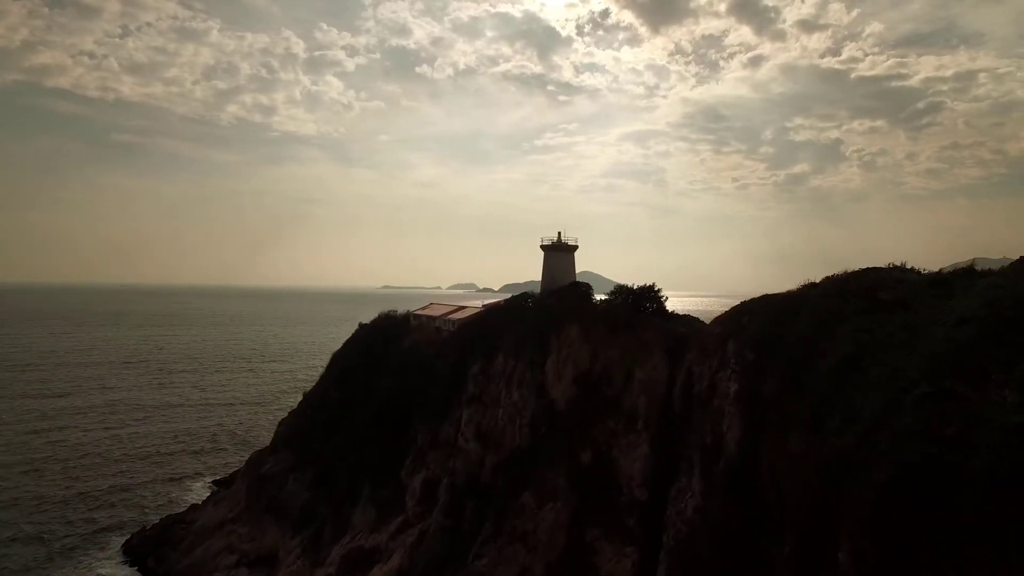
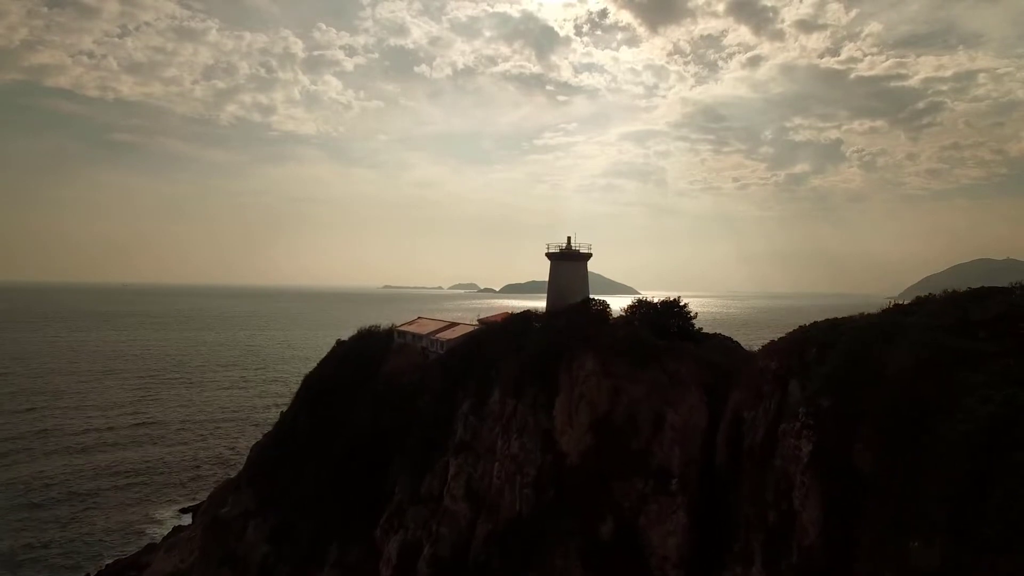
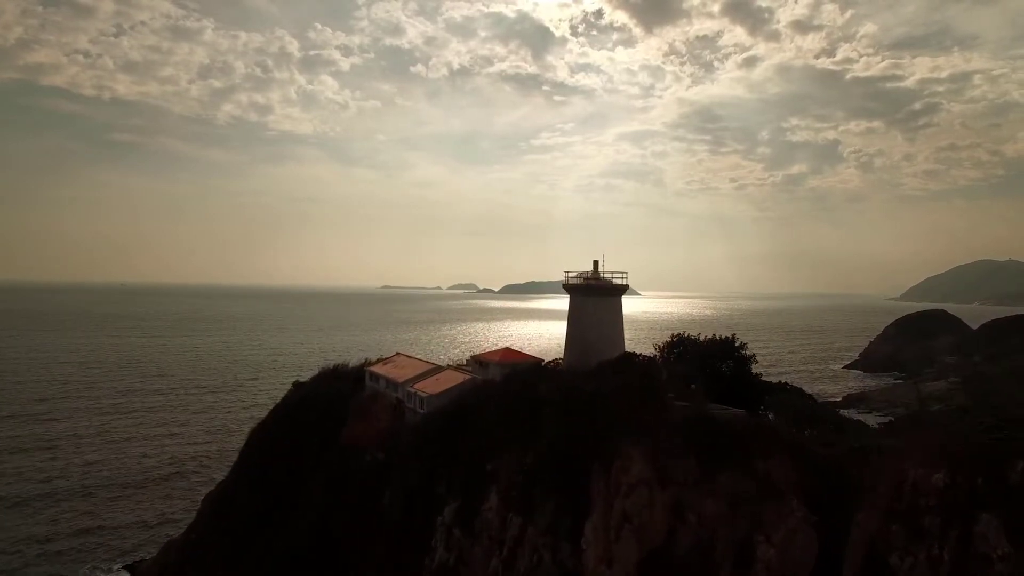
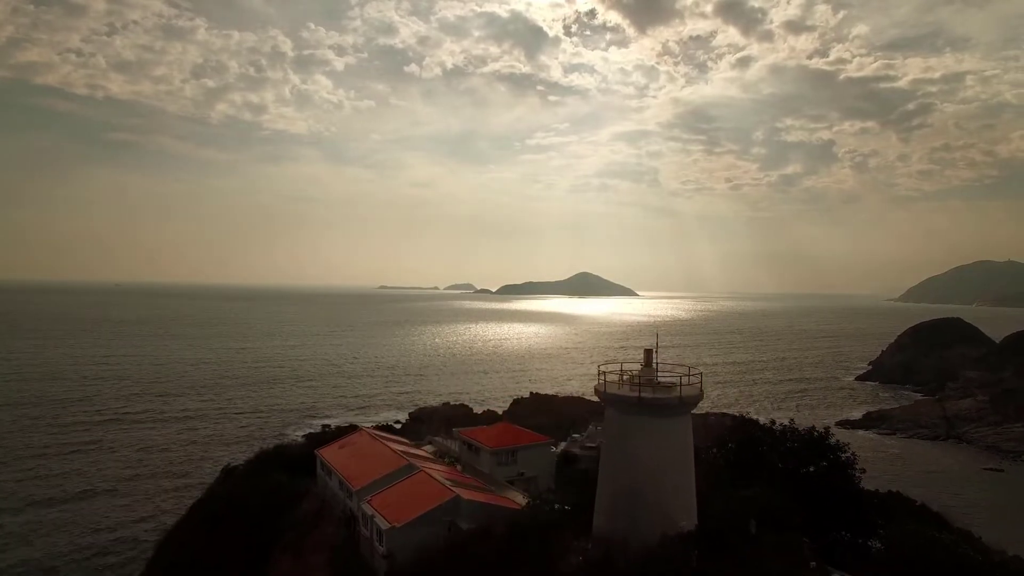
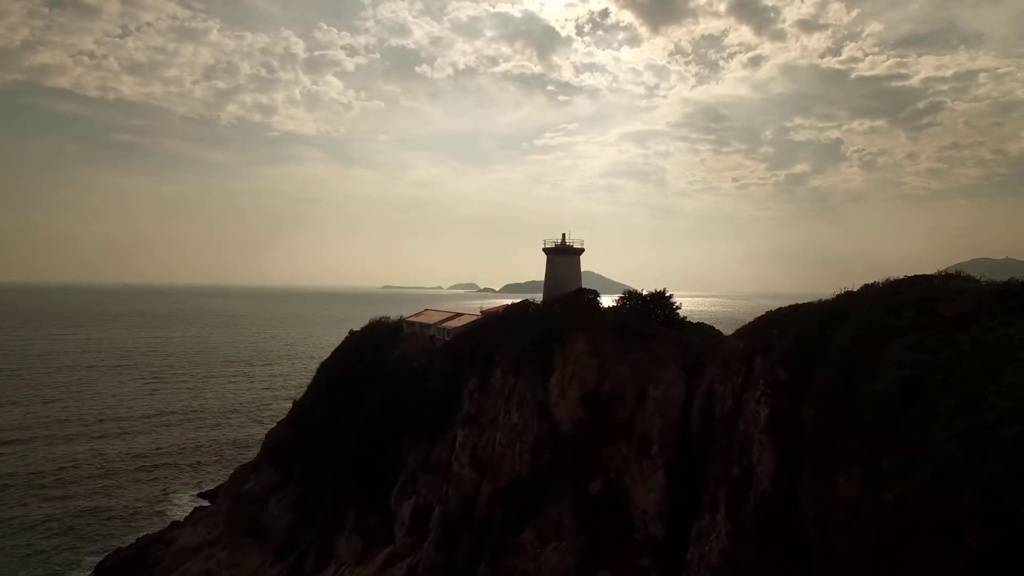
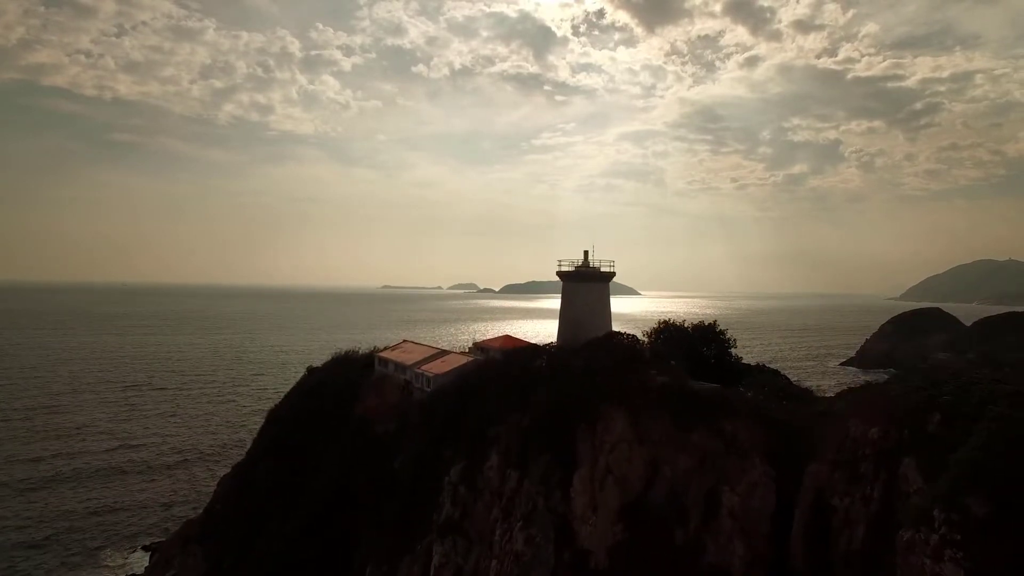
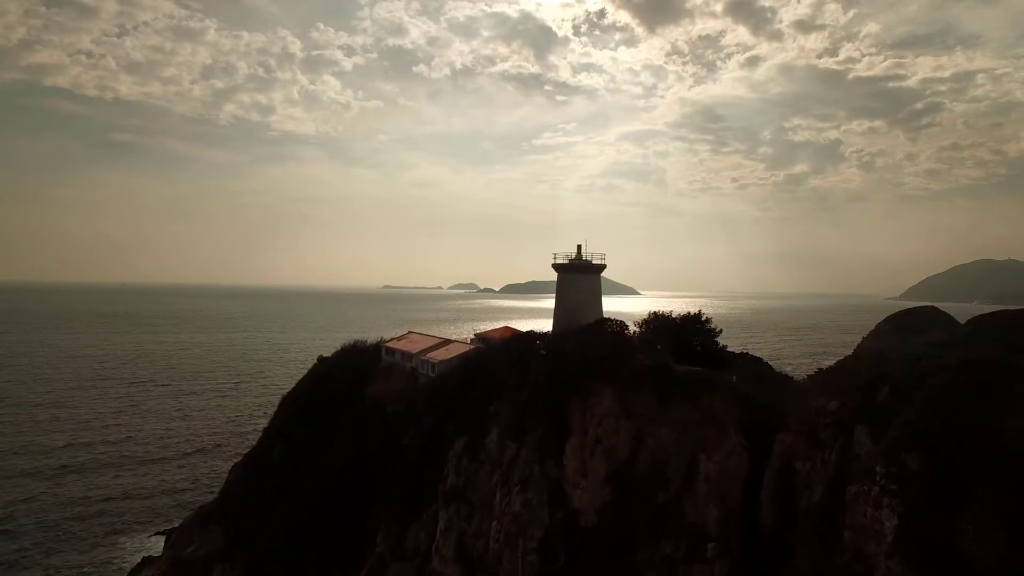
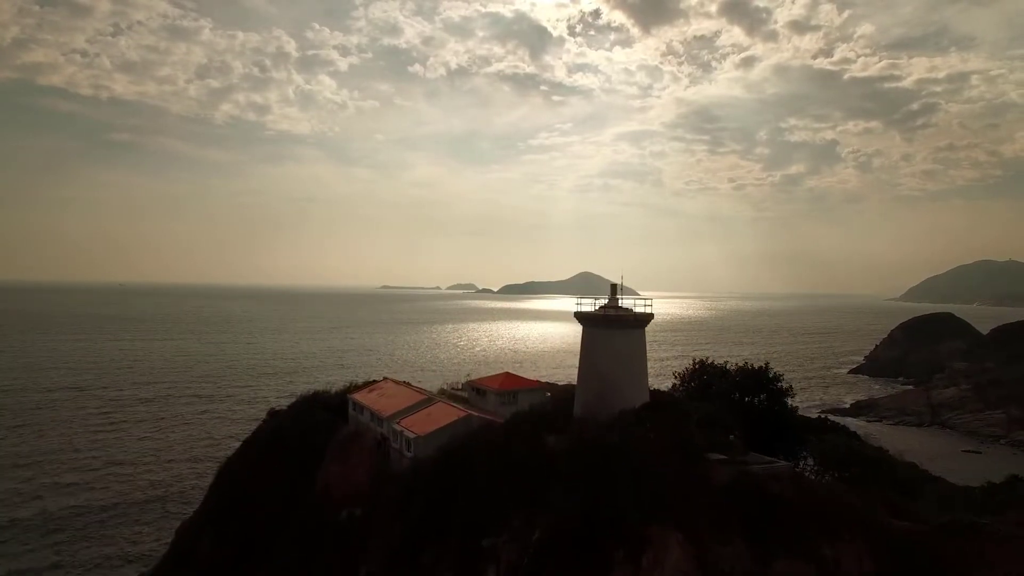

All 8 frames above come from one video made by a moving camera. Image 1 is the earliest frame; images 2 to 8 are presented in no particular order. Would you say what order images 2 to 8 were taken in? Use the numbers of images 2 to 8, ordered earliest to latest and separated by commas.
5, 2, 7, 6, 3, 8, 4
